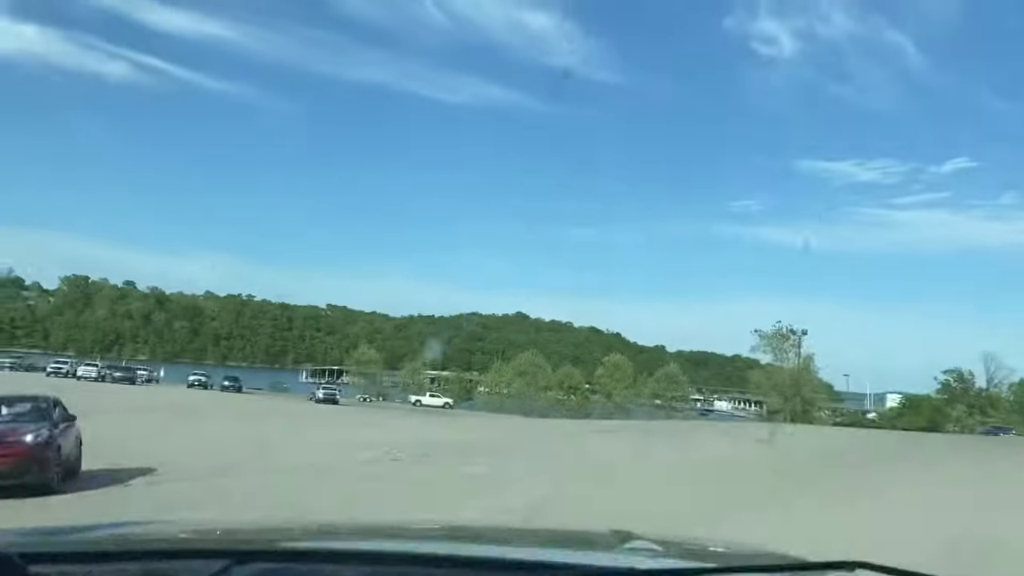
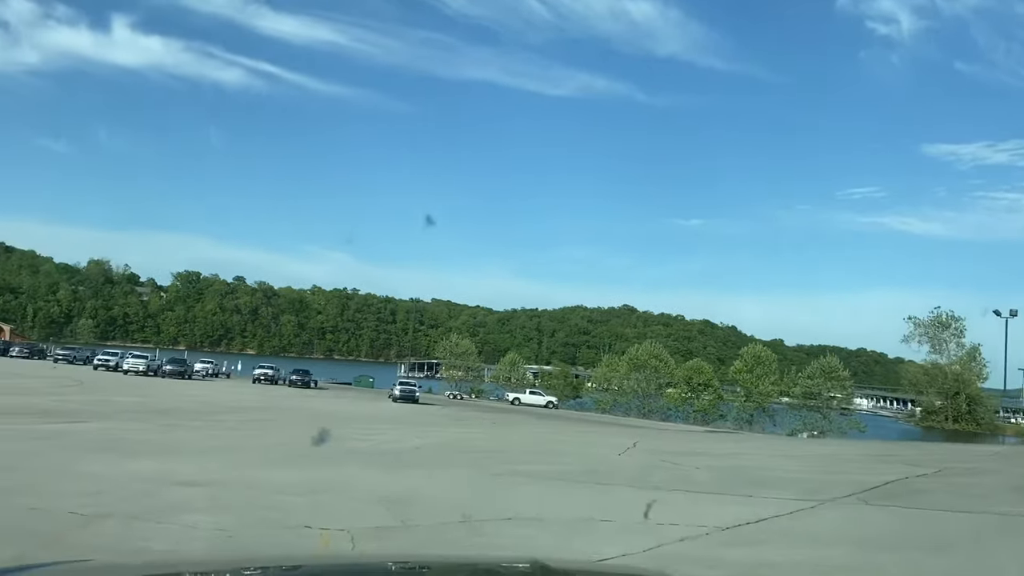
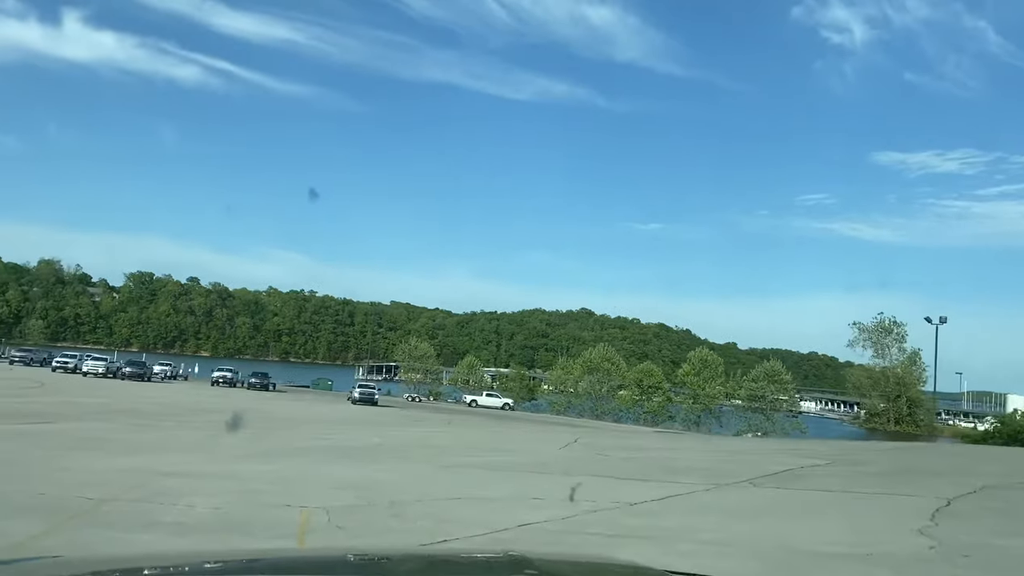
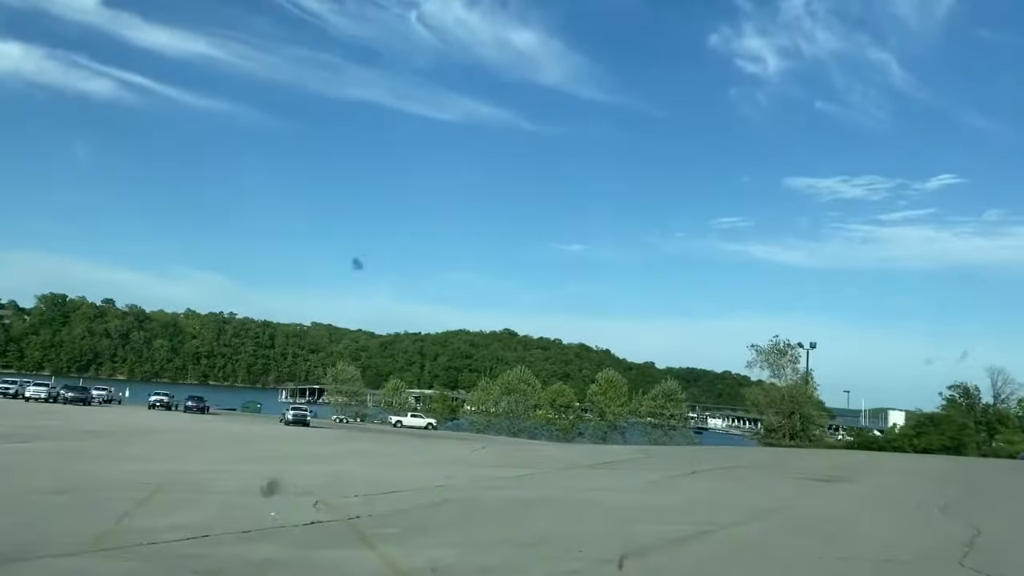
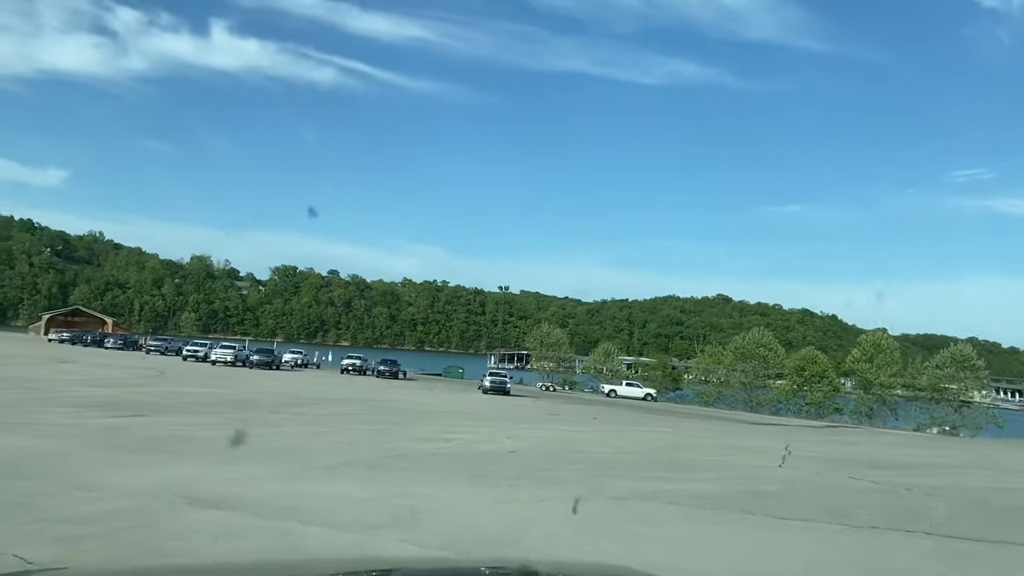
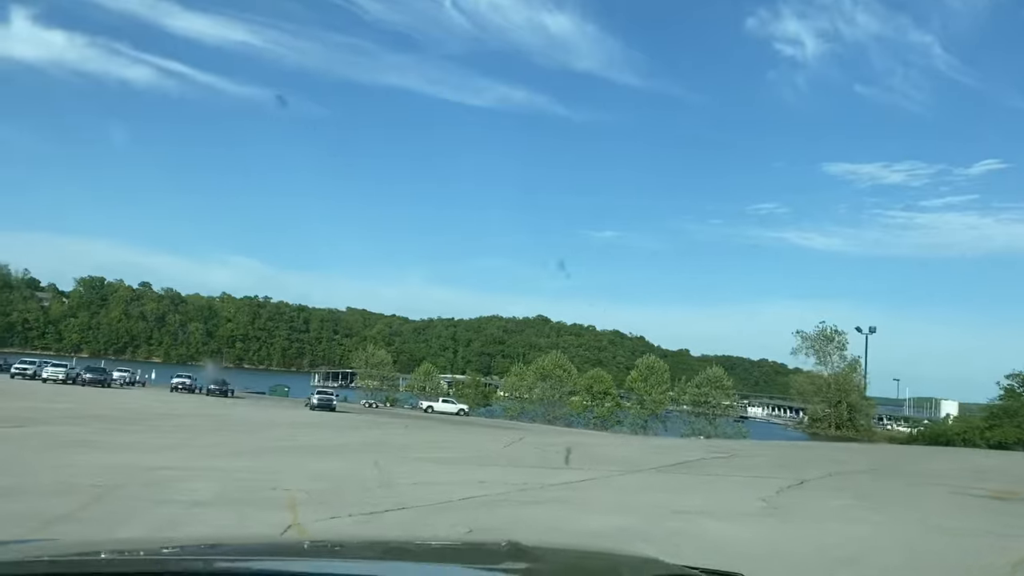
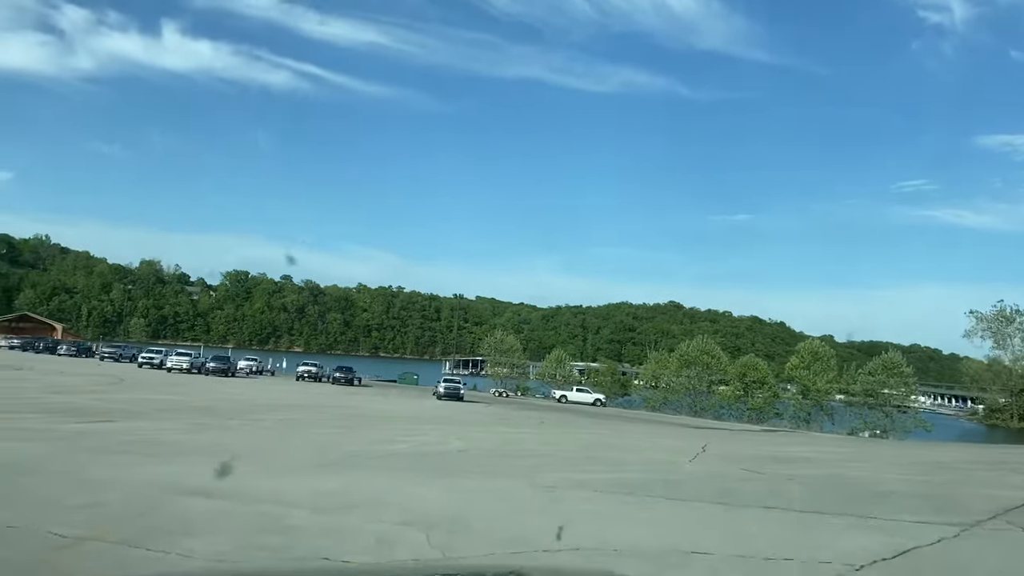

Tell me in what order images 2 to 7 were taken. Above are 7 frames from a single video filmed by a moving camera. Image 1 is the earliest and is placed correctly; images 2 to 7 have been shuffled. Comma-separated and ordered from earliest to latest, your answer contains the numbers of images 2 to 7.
4, 6, 3, 2, 7, 5
